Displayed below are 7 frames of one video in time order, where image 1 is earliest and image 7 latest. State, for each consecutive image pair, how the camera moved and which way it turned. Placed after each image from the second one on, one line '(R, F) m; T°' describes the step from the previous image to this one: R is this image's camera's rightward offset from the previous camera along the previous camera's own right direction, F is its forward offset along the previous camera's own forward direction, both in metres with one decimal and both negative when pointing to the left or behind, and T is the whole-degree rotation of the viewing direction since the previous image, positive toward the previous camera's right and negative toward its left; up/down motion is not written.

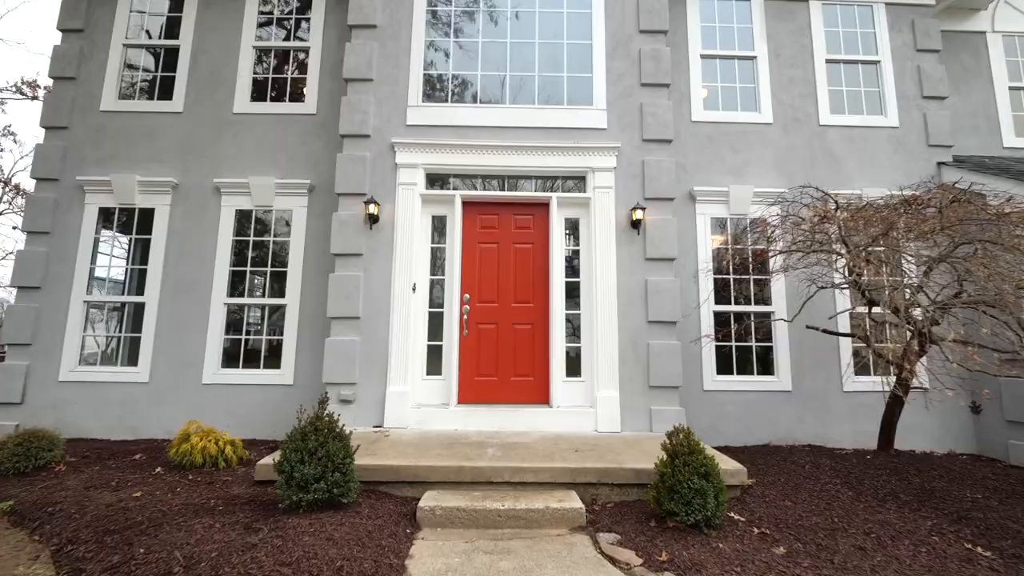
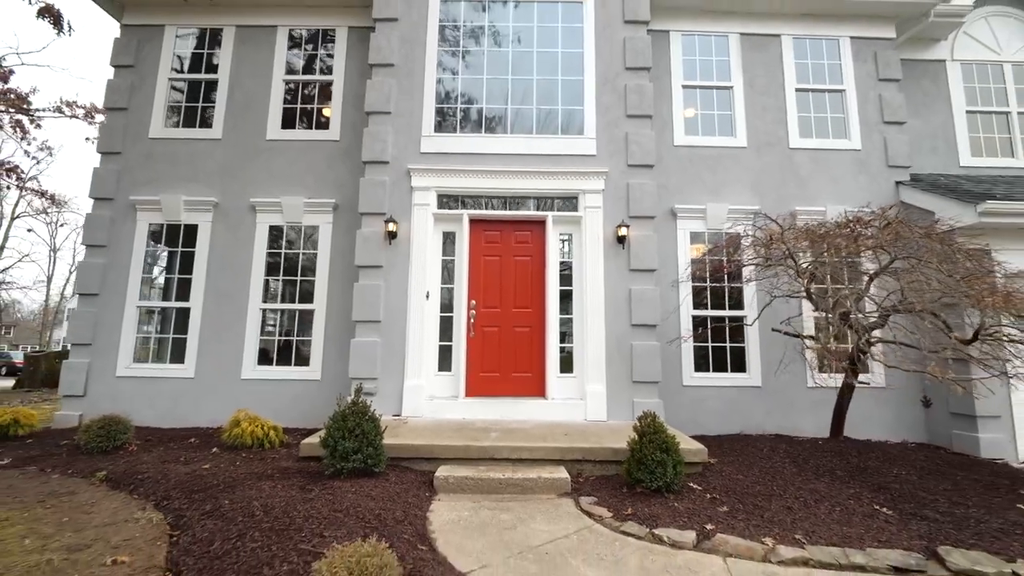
(+0.1, -0.7) m; -1°
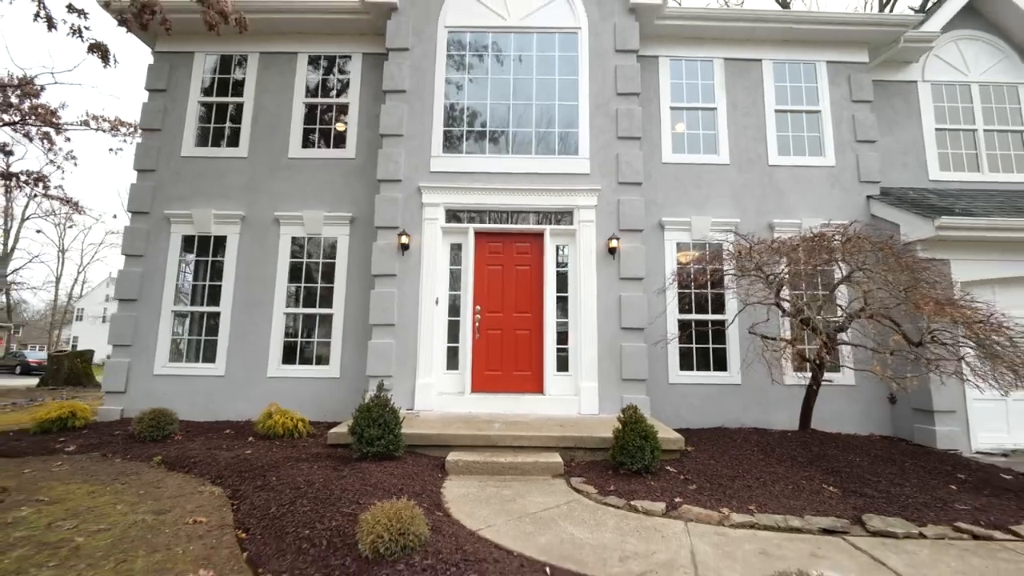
(0.0, -0.6) m; 0°
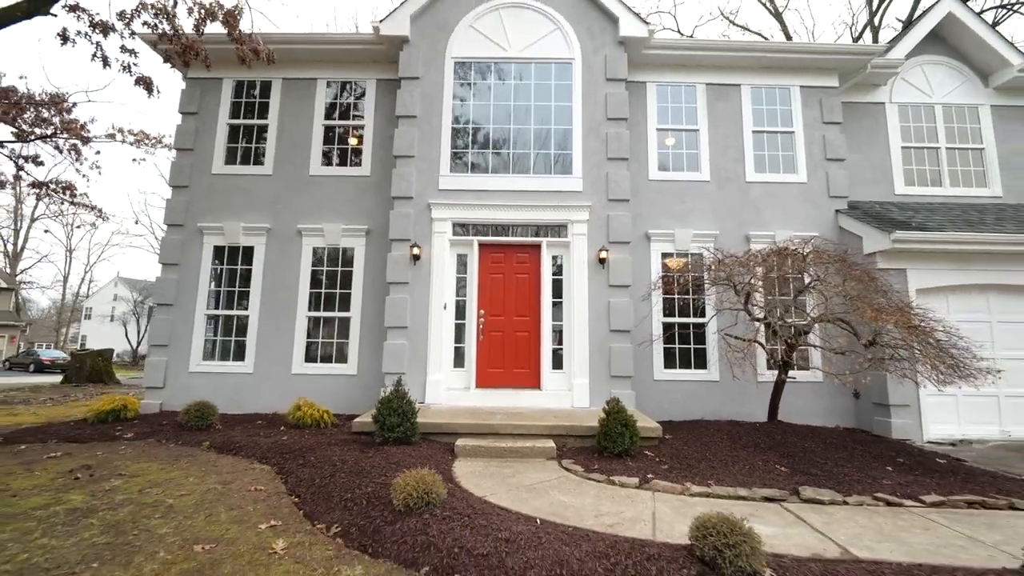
(0.0, -0.7) m; 0°
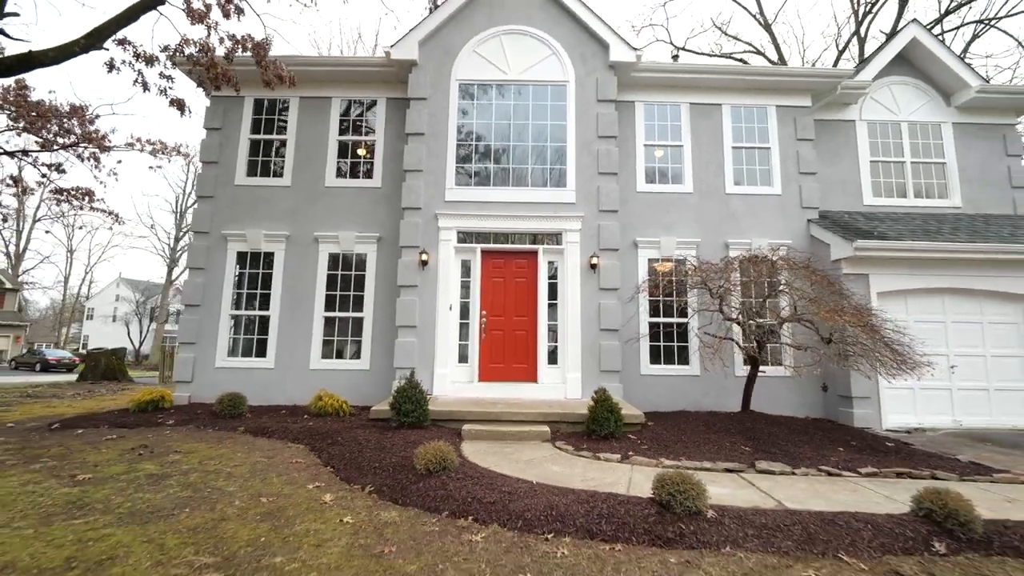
(0.0, -0.7) m; 0°
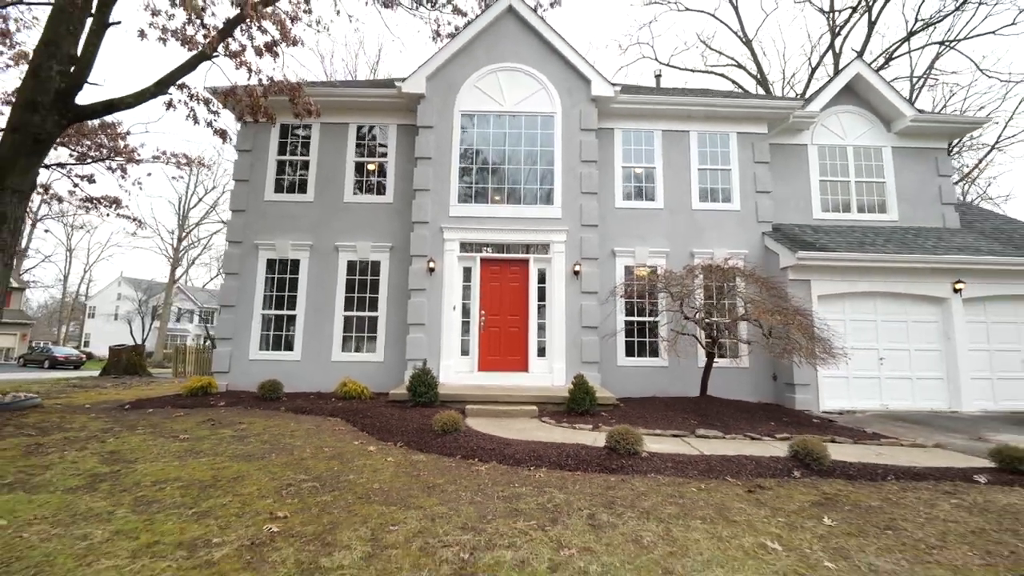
(0.0, -1.3) m; +1°
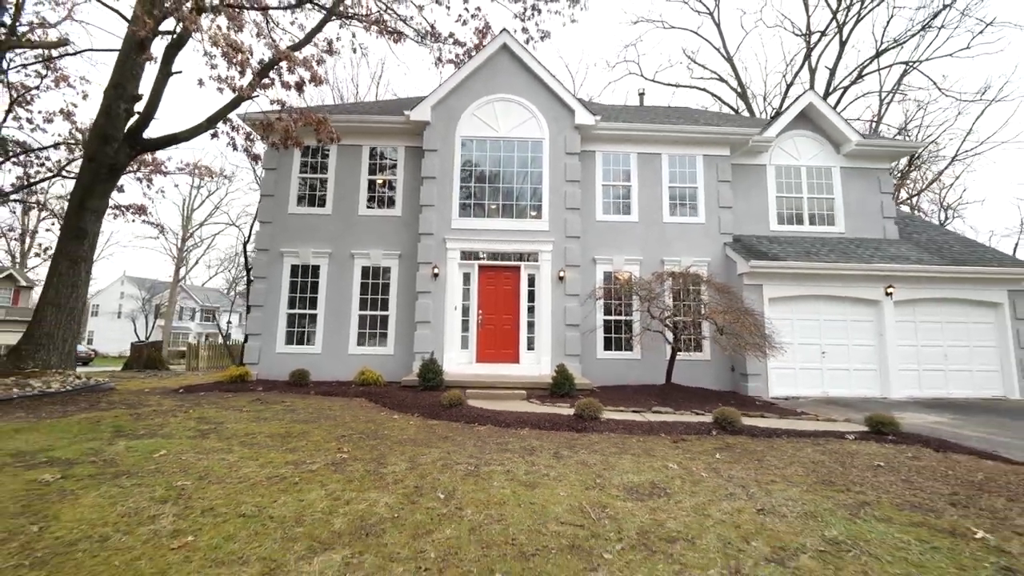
(+0.1, -1.5) m; 0°
